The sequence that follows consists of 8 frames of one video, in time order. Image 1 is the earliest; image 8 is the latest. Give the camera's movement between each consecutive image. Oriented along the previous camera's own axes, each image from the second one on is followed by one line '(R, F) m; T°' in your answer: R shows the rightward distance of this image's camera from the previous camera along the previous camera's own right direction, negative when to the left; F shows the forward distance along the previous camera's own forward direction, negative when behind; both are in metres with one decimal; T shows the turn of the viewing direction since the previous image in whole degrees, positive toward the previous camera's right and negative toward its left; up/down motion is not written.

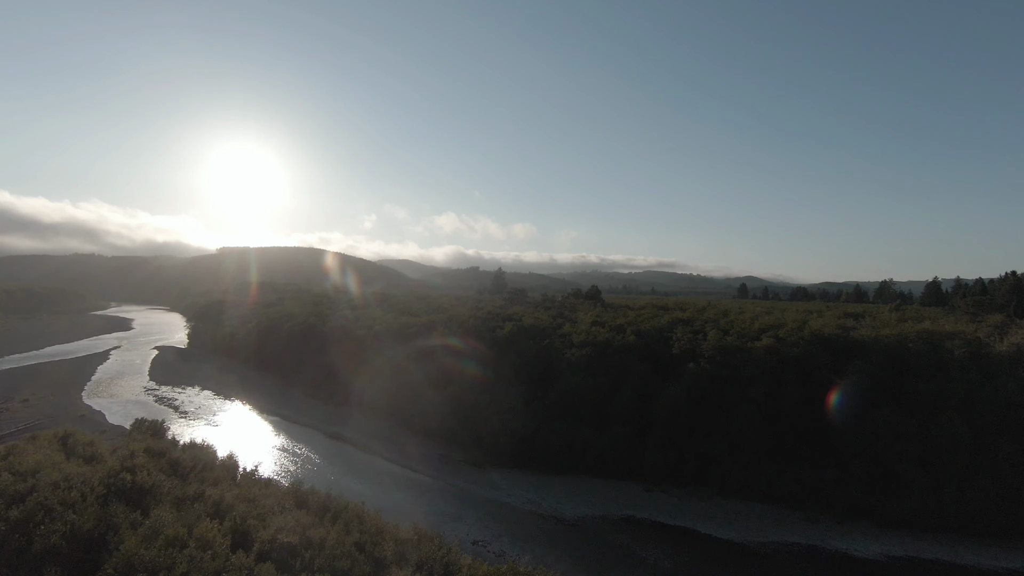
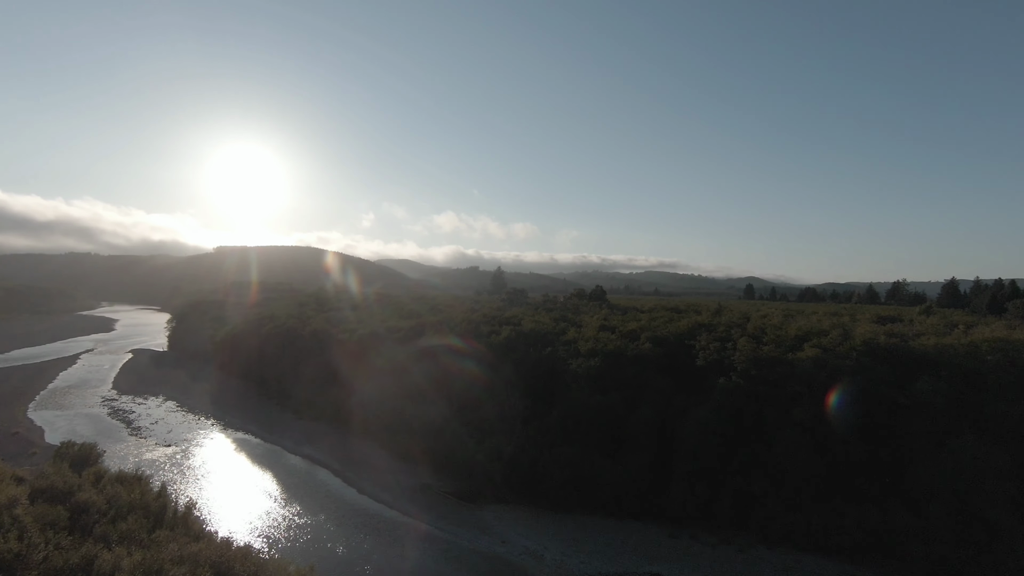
(+0.1, +3.4) m; 0°
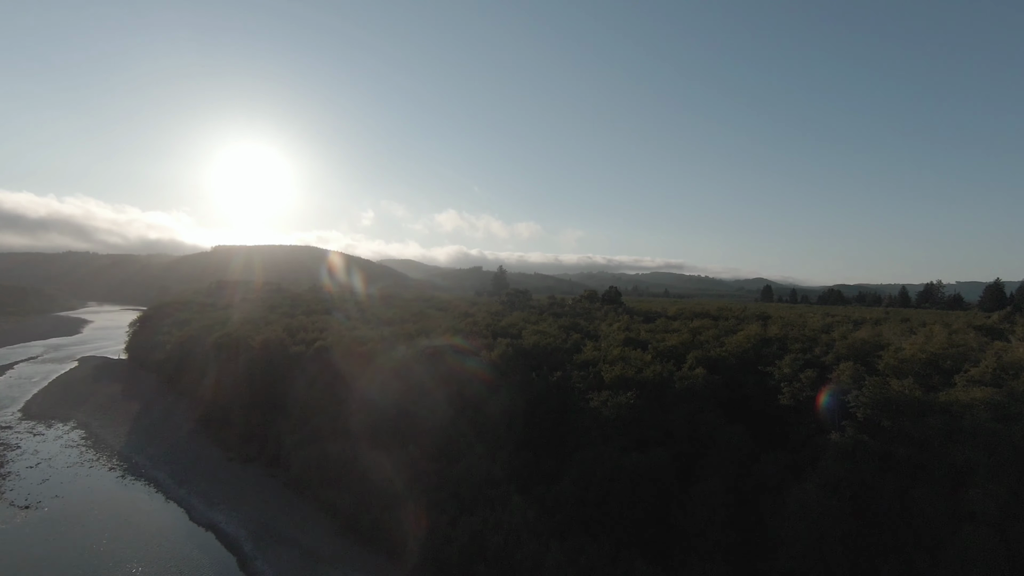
(+0.2, +6.5) m; 0°
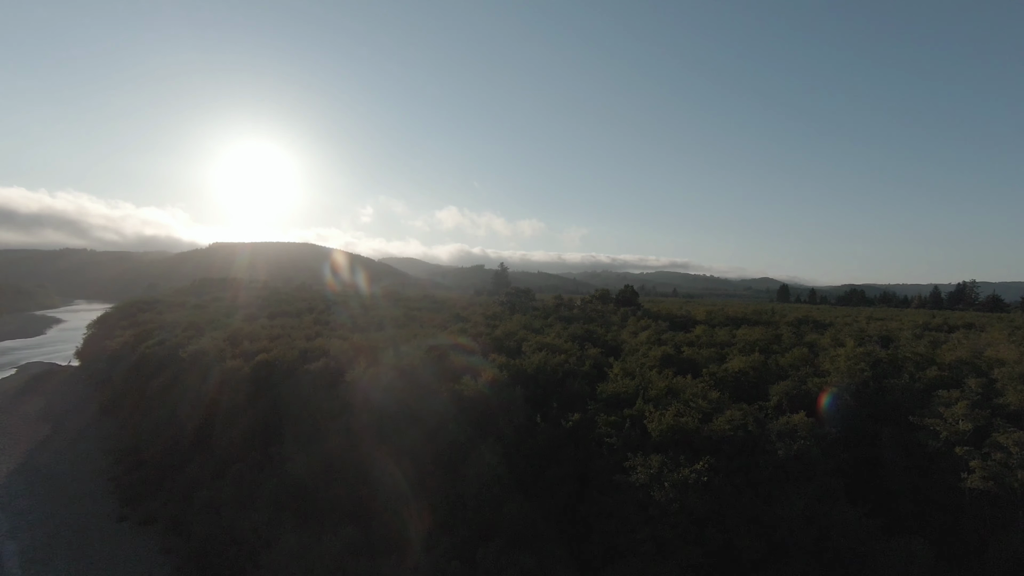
(+0.2, +5.7) m; 0°
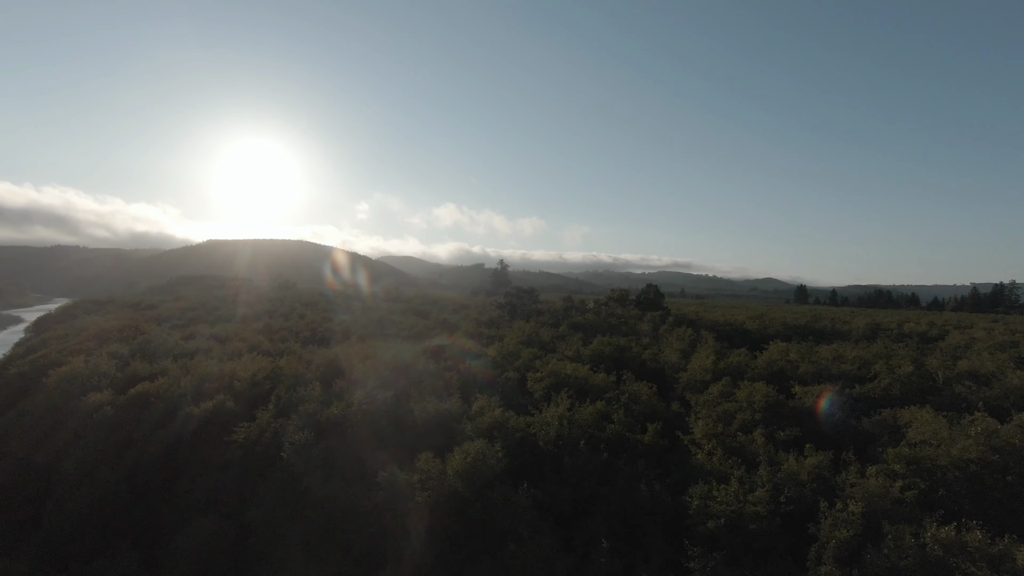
(0.0, +6.4) m; 0°
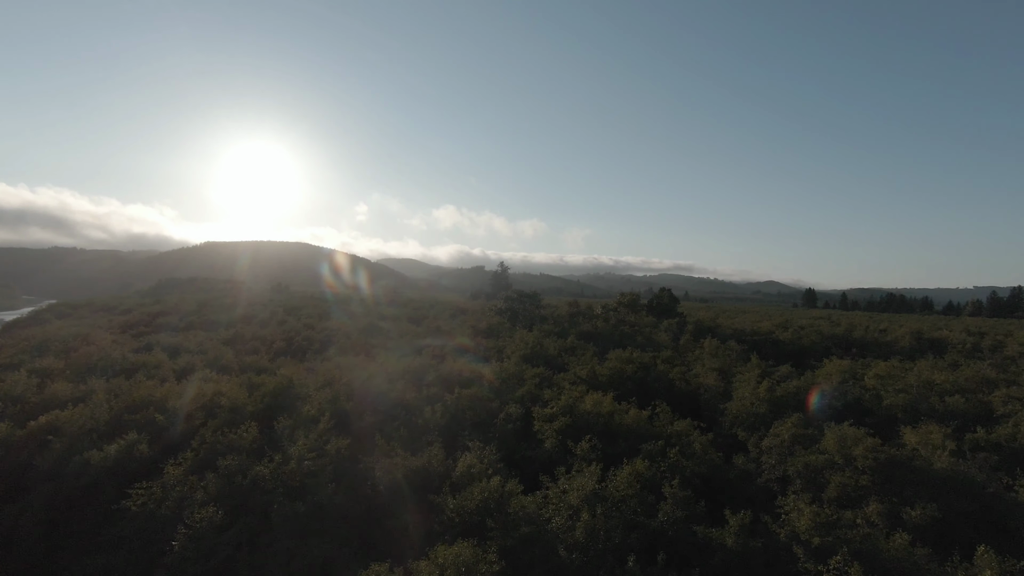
(0.0, +2.7) m; 0°
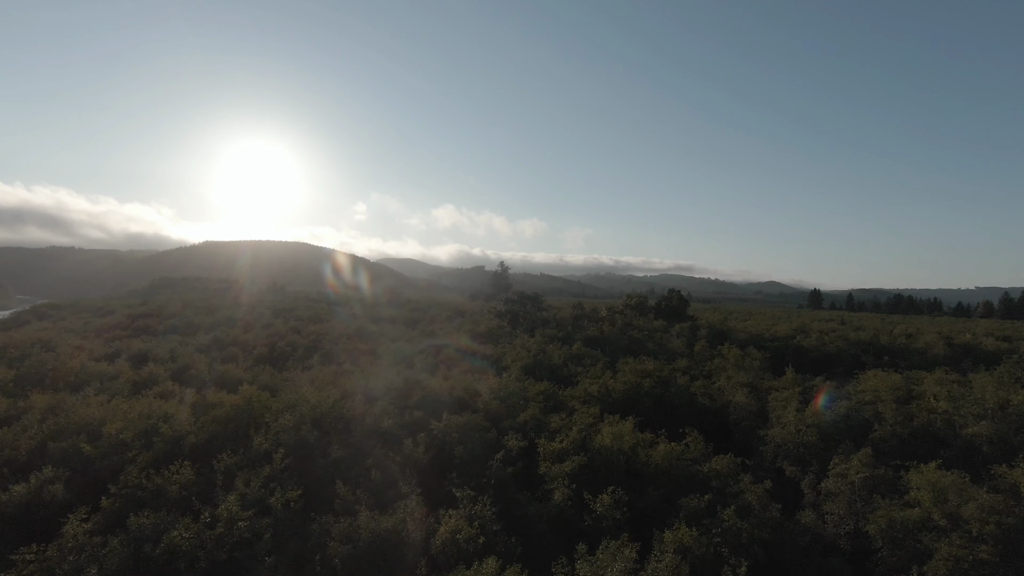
(0.0, +1.6) m; 0°
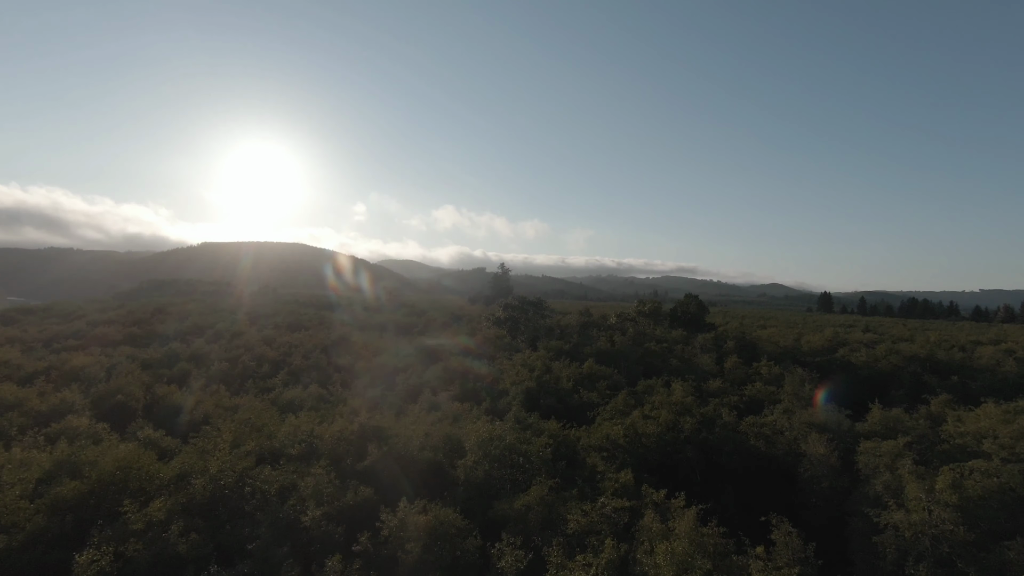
(+0.1, +2.7) m; 0°
